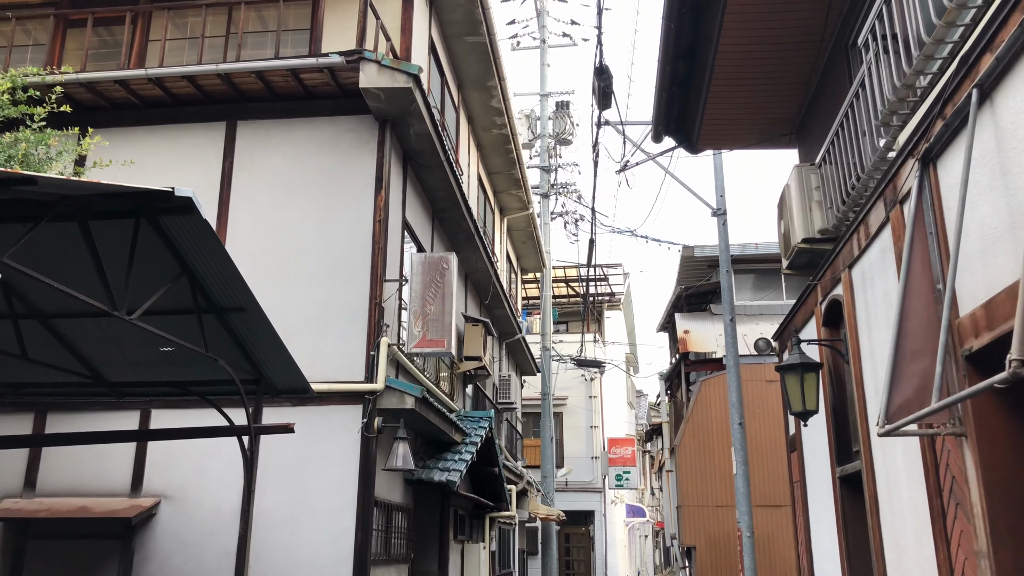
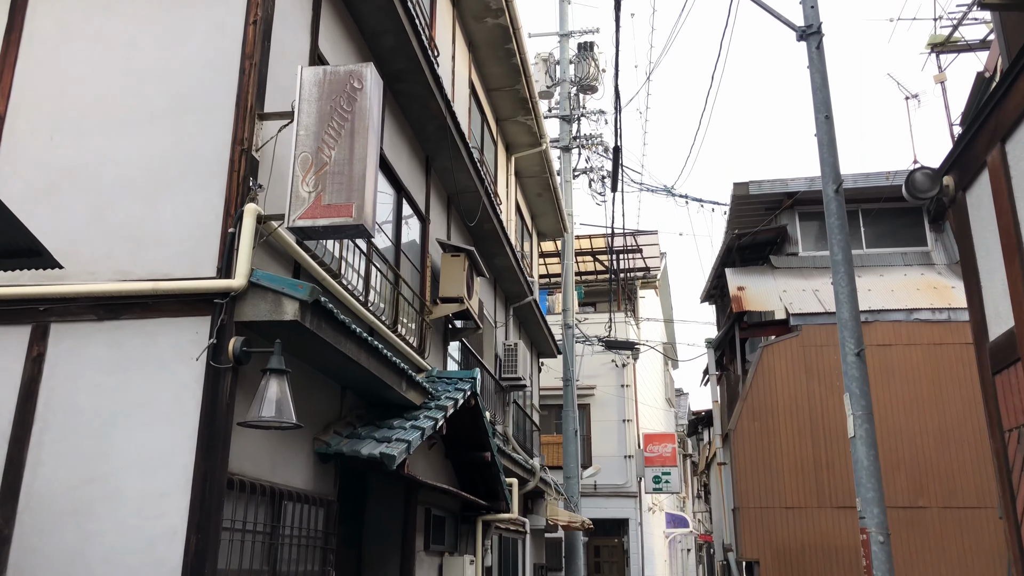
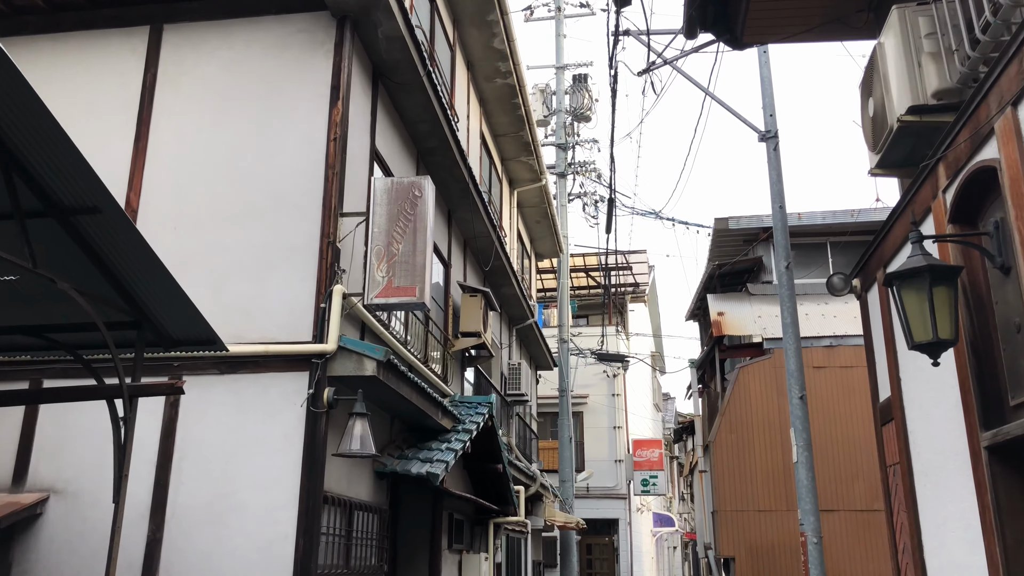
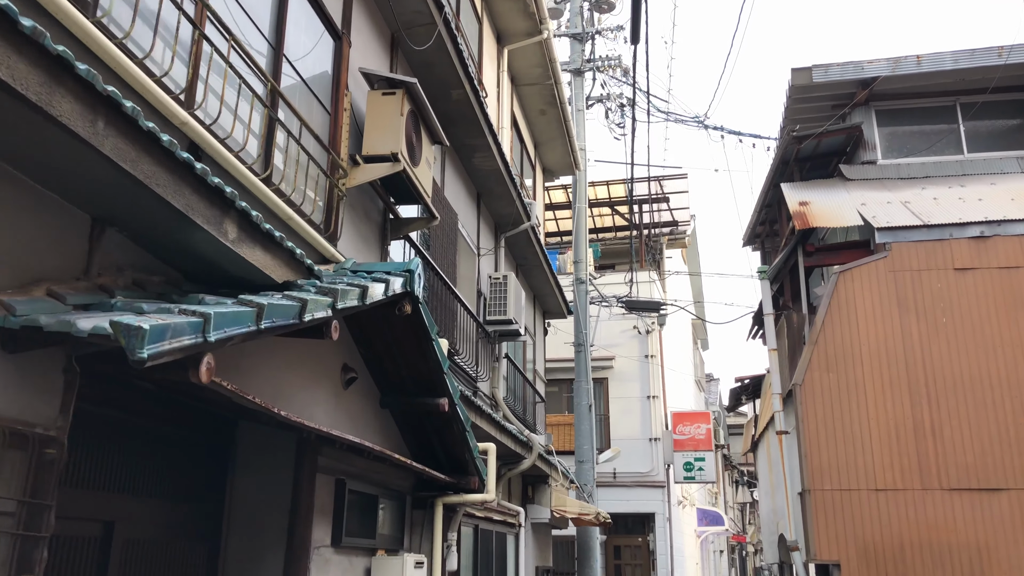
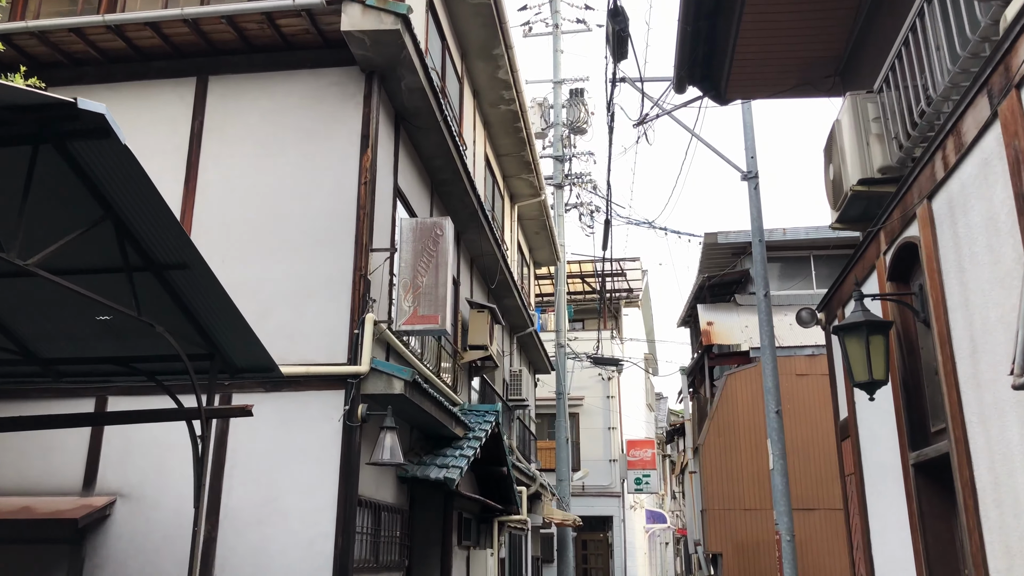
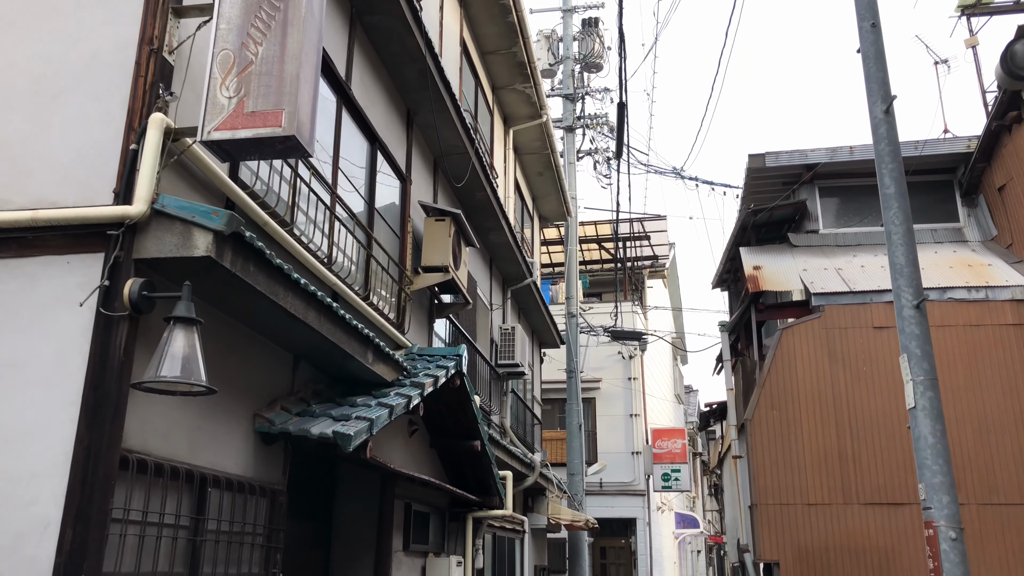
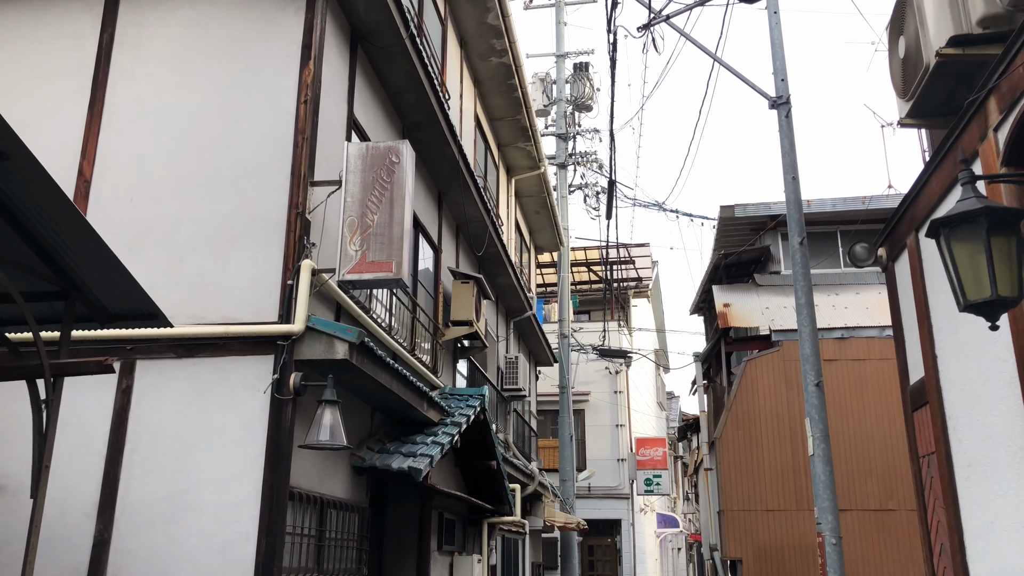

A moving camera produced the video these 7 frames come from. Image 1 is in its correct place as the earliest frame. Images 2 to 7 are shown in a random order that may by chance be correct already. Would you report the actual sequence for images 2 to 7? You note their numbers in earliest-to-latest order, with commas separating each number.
5, 3, 7, 2, 6, 4
